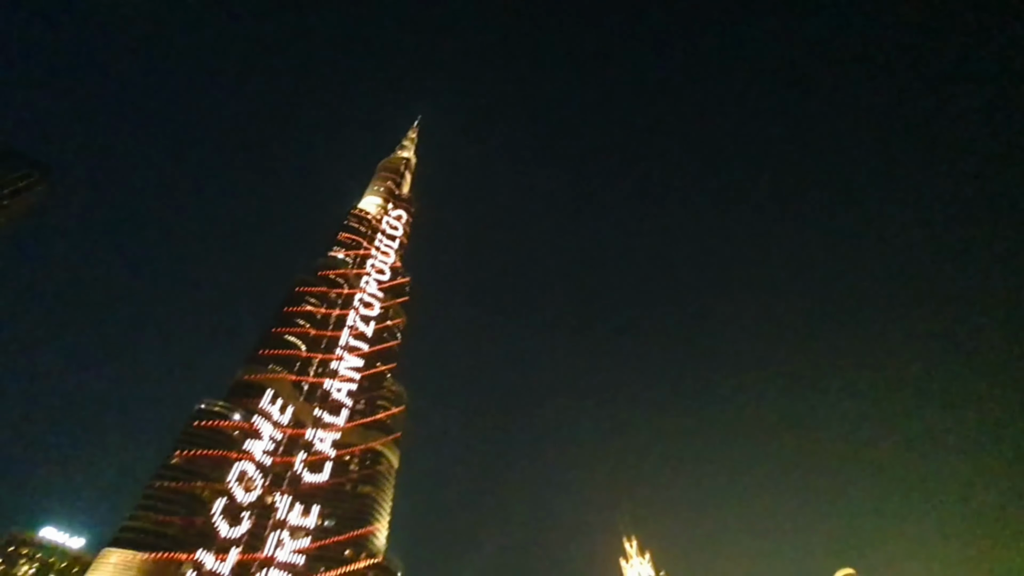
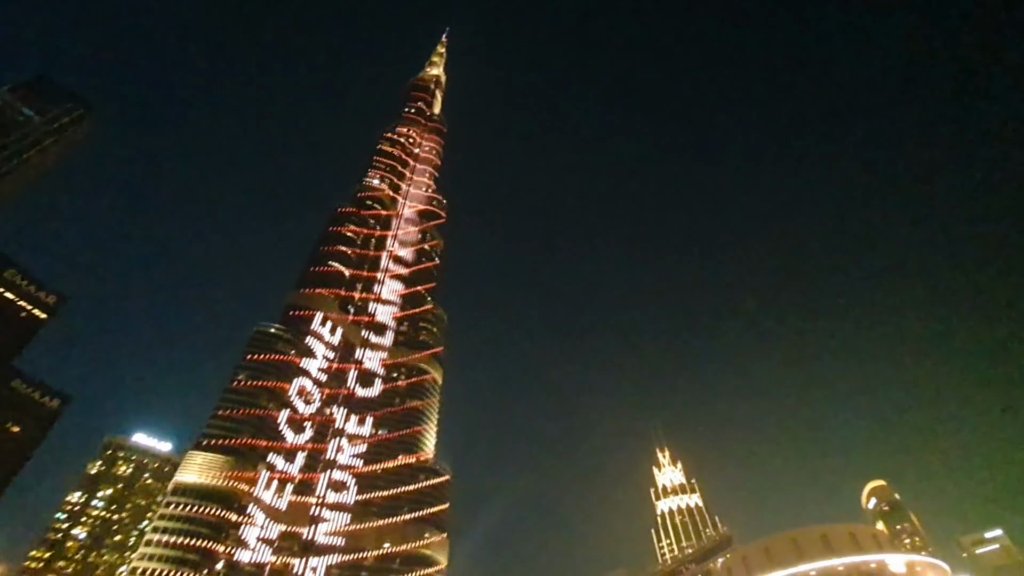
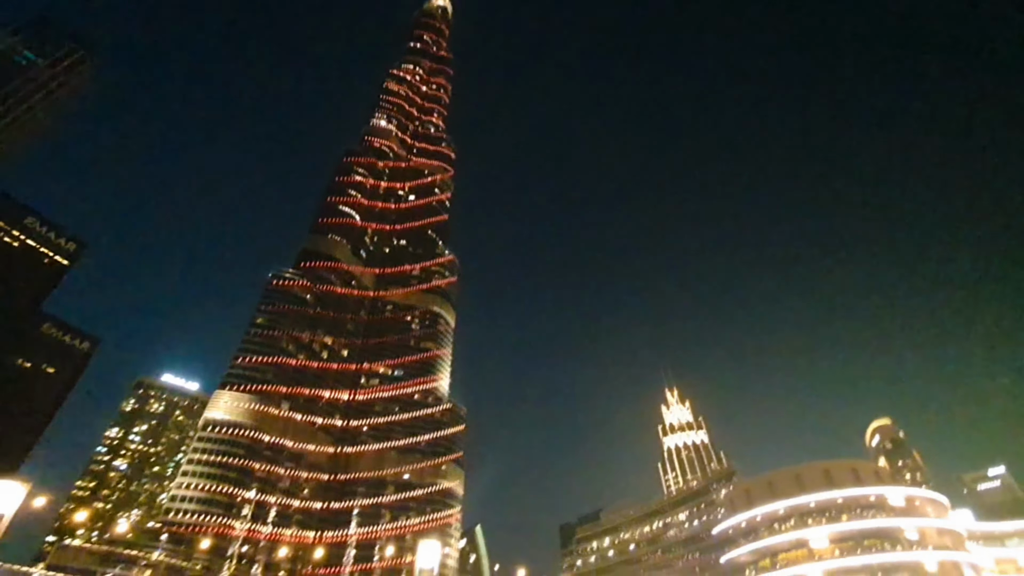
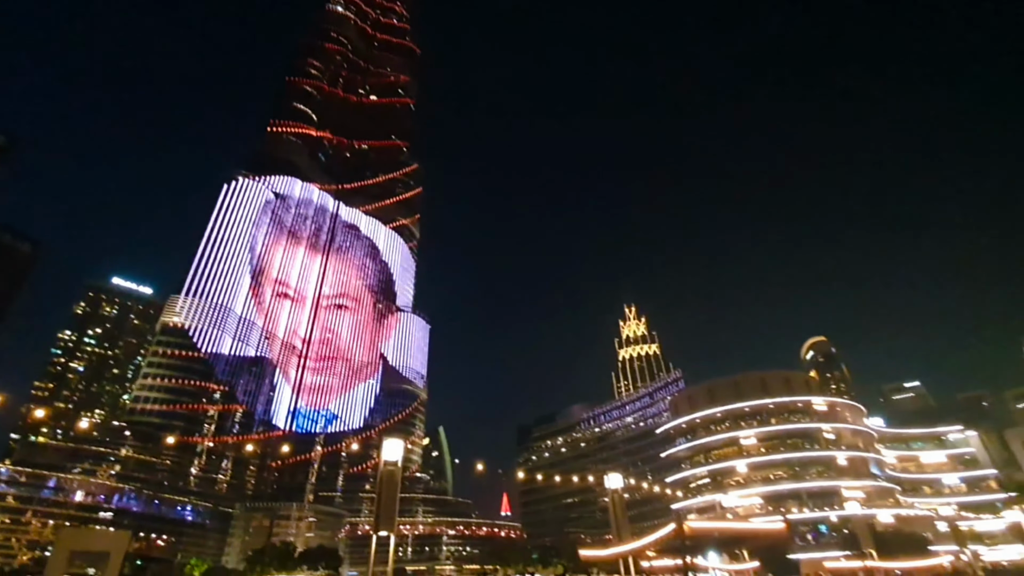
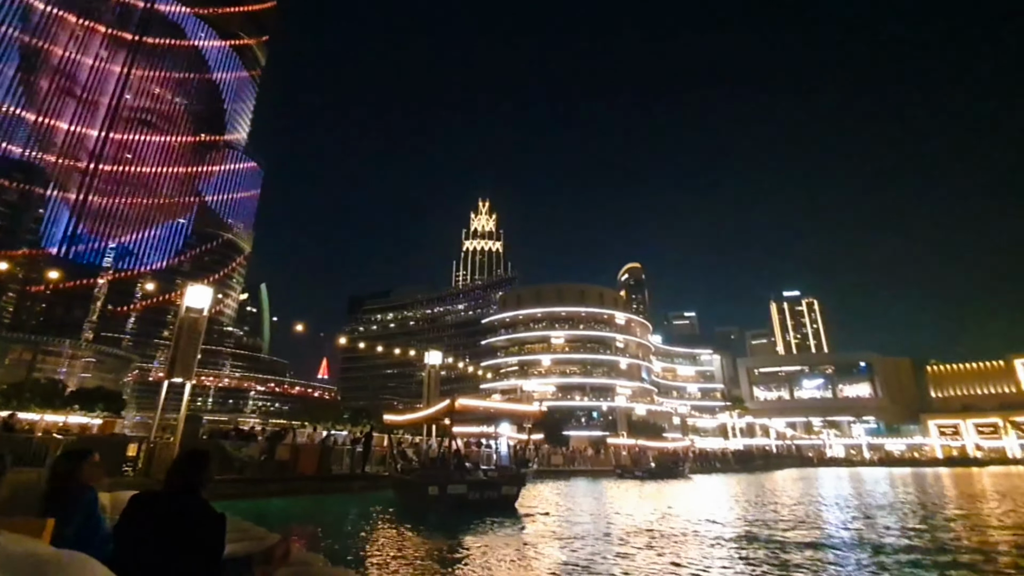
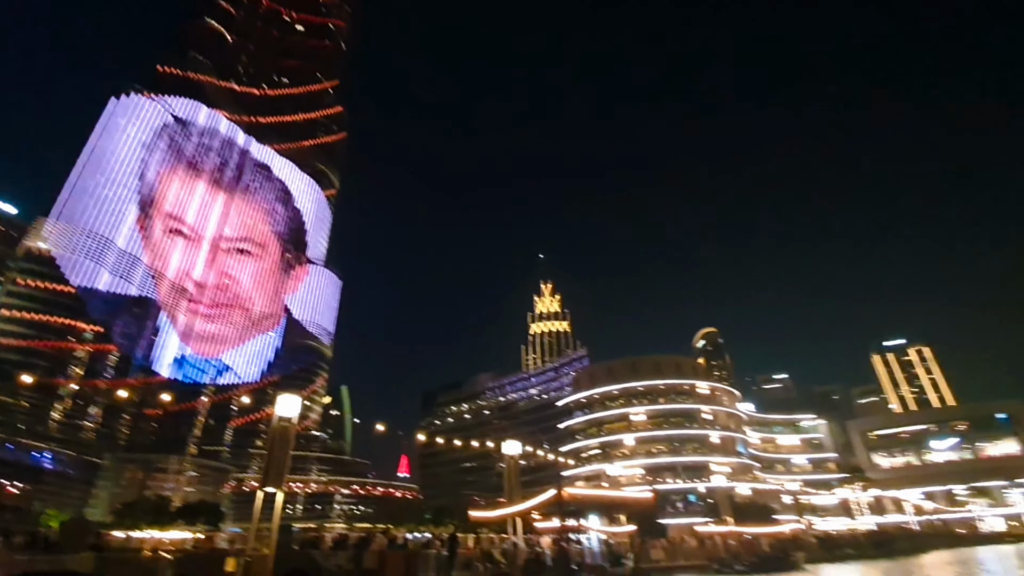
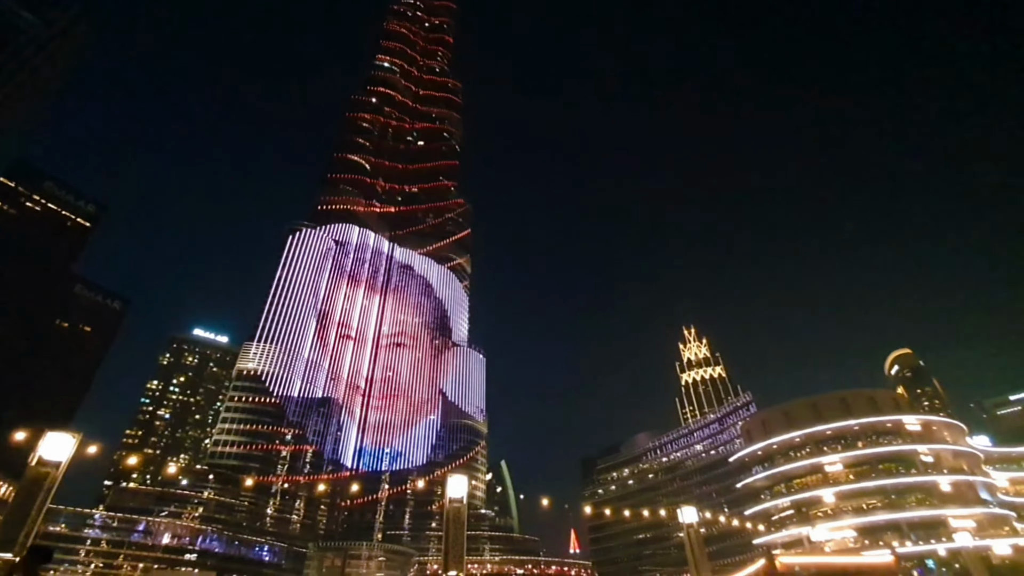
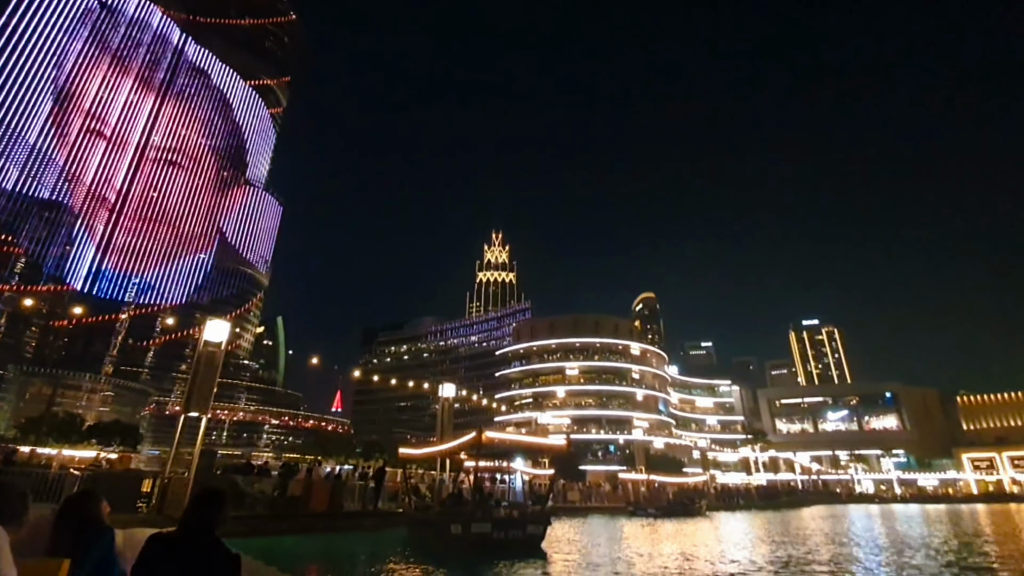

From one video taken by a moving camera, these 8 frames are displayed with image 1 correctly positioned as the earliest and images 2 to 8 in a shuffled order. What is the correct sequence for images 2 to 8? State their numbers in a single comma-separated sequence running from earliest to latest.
2, 3, 7, 4, 6, 8, 5
